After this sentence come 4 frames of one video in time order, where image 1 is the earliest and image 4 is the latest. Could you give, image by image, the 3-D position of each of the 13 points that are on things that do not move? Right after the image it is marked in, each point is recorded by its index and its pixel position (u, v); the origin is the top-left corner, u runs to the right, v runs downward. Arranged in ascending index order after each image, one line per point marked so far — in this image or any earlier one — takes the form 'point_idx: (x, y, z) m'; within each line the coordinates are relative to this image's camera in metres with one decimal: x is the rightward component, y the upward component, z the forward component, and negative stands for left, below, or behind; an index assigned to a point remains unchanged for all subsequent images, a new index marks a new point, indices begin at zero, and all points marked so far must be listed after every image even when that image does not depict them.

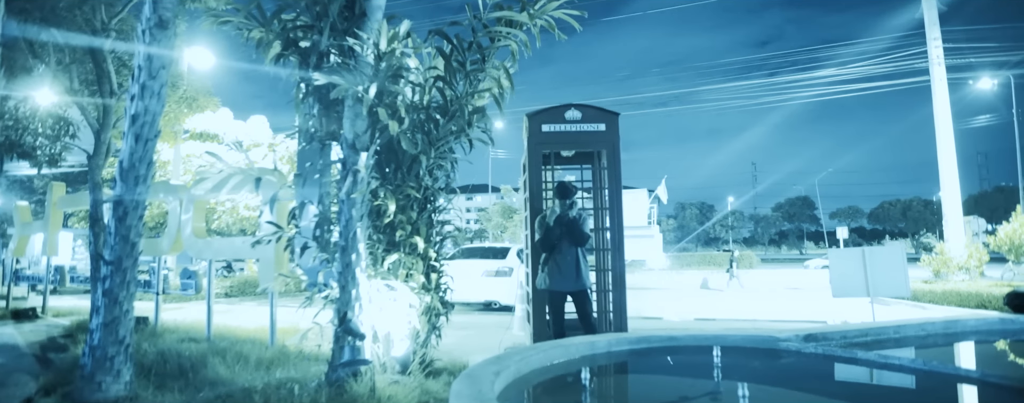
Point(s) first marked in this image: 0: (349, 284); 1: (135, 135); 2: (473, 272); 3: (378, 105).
0: (-1.3, -0.6, +4.5) m
1: (-2.7, +0.5, +4.1) m
2: (-0.7, -1.2, +9.9) m
3: (-1.1, +0.8, +4.6) m
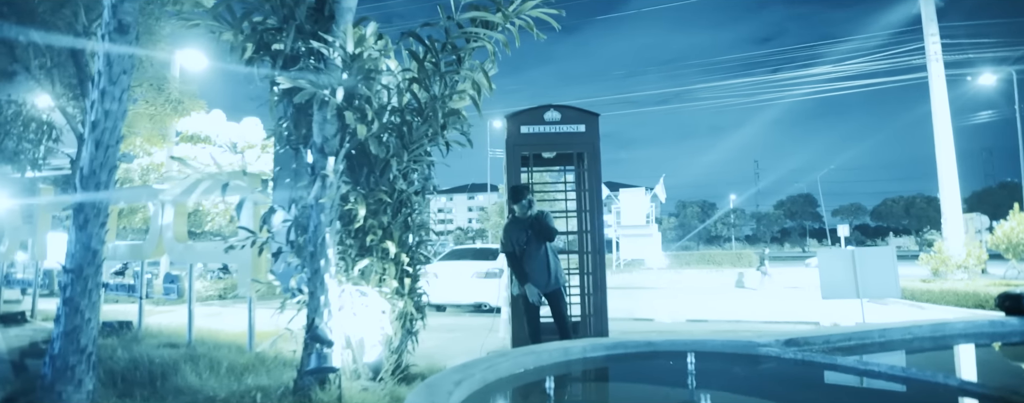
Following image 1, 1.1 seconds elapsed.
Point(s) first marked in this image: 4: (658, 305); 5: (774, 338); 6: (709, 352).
0: (-1.5, -0.7, +4.4) m
1: (-2.9, +0.4, +4.0) m
2: (-0.8, -1.2, +9.8) m
3: (-1.3, +0.7, +4.5) m
4: (+2.4, -1.7, +9.6) m
5: (+2.3, -1.2, +5.1) m
6: (+1.7, -1.3, +5.0) m
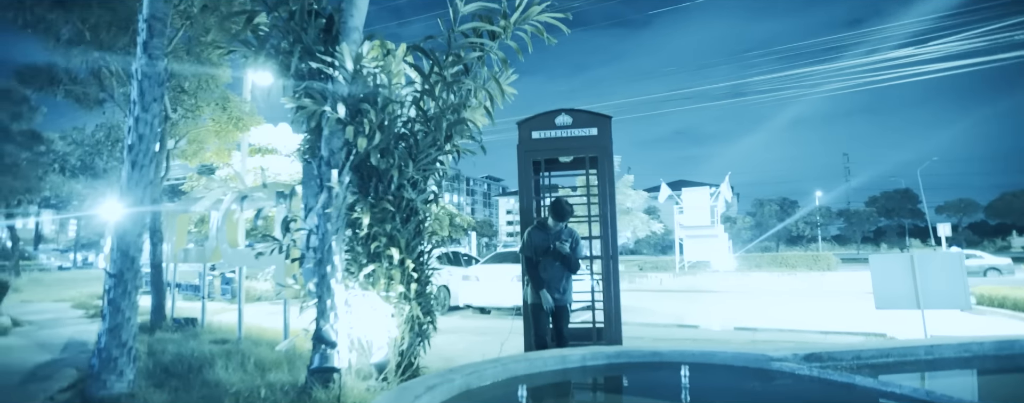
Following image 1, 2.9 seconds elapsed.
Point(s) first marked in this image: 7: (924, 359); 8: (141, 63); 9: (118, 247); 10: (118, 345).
0: (-1.5, -0.8, +4.7) m
1: (-3.0, +0.3, +4.6) m
2: (0.0, -1.3, +9.9) m
3: (-1.3, +0.7, +4.8) m
4: (+3.1, -1.7, +9.2) m
5: (+2.3, -1.2, +4.8) m
6: (+1.7, -1.3, +4.7) m
7: (+3.5, -1.3, +4.9) m
8: (-2.9, +1.1, +4.5) m
9: (-3.1, -0.4, +4.6) m
10: (-3.1, -1.1, +4.6) m
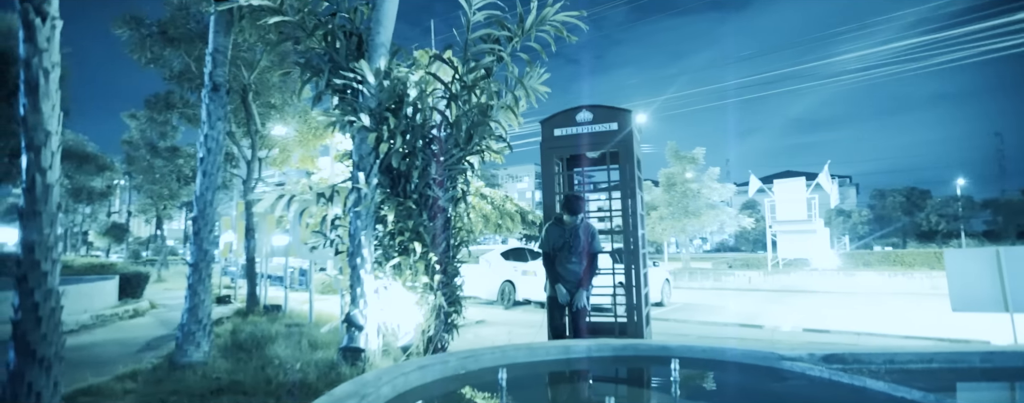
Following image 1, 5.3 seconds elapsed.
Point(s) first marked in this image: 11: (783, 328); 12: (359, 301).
0: (-1.4, -0.7, +5.3) m
1: (-2.9, +0.3, +5.5) m
2: (+1.3, -1.2, +10.0) m
3: (-1.2, +0.7, +5.3) m
4: (+4.2, -1.6, +8.6) m
5: (+2.3, -1.1, +4.5) m
6: (+1.7, -1.3, +4.6) m
7: (+3.5, -1.2, +4.3) m
8: (-2.8, +1.1, +5.4) m
9: (-3.0, -0.4, +5.5) m
10: (-3.0, -1.1, +5.5) m
11: (+3.4, -1.6, +7.3) m
12: (-1.4, -0.9, +5.3) m
